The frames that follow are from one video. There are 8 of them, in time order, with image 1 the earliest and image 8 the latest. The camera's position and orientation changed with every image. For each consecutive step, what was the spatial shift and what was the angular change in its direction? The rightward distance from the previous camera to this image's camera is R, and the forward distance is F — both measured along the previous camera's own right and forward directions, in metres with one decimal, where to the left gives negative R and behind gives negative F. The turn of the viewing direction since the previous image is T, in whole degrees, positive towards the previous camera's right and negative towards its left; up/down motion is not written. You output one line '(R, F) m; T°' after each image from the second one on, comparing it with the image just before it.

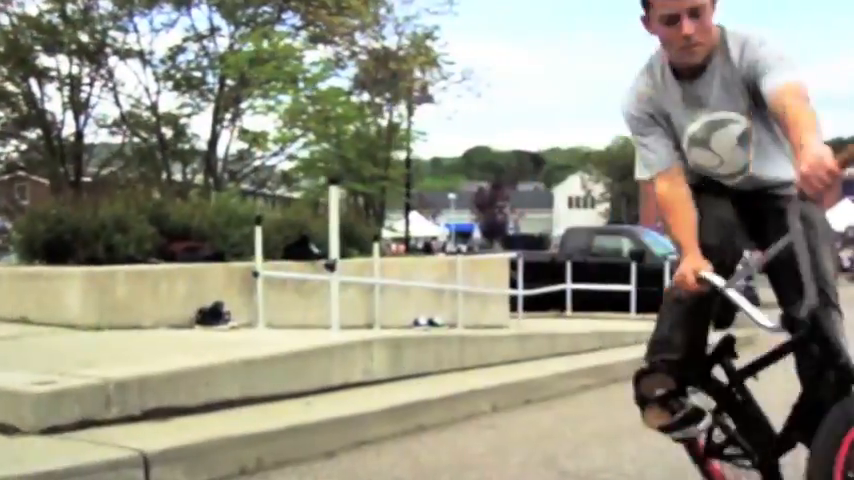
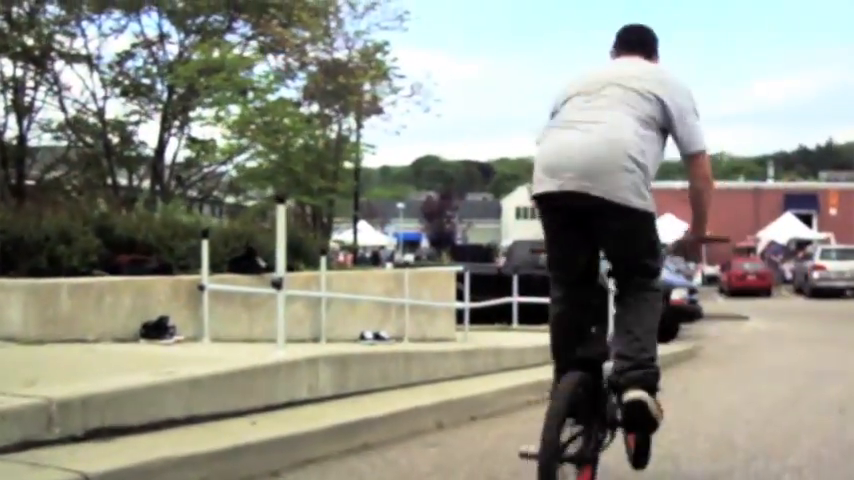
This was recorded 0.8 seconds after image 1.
(0.0, 0.0) m; +2°
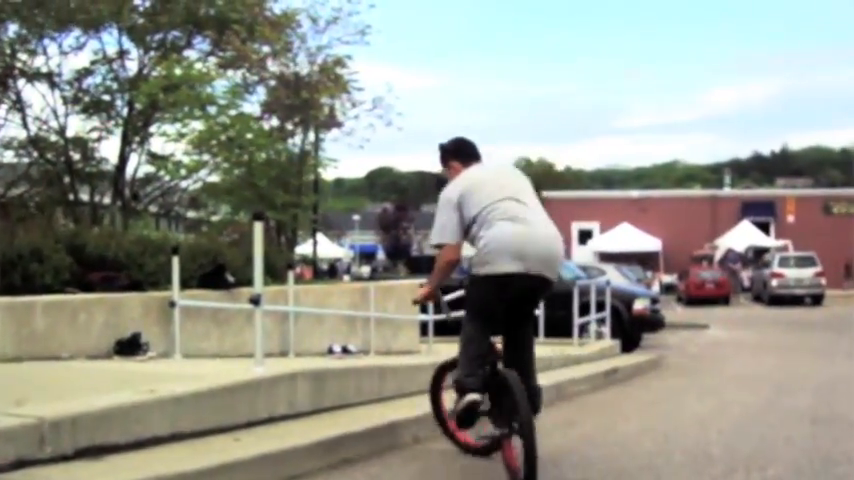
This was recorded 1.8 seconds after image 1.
(-0.1, -0.1) m; +2°
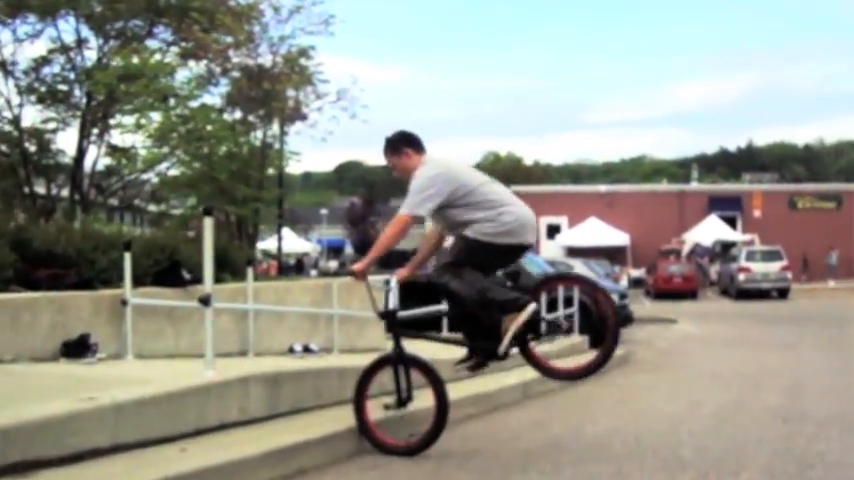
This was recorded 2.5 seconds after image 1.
(0.0, +0.3) m; +1°
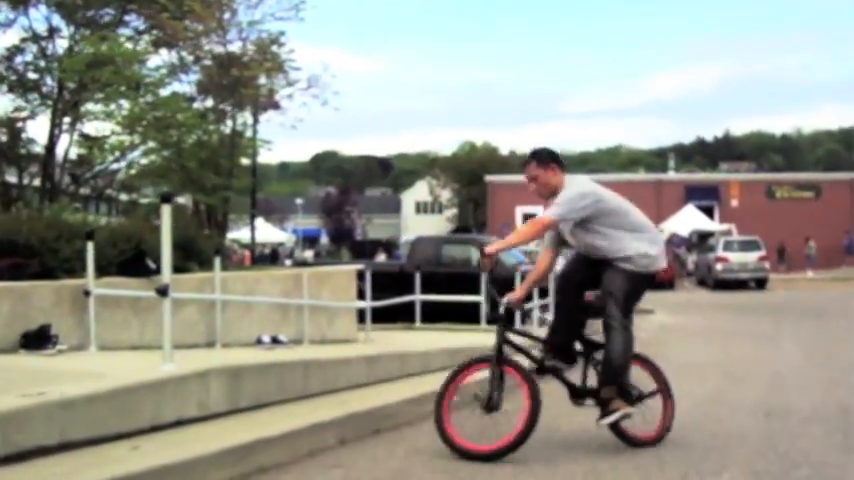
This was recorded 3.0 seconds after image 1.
(0.0, +0.2) m; +1°
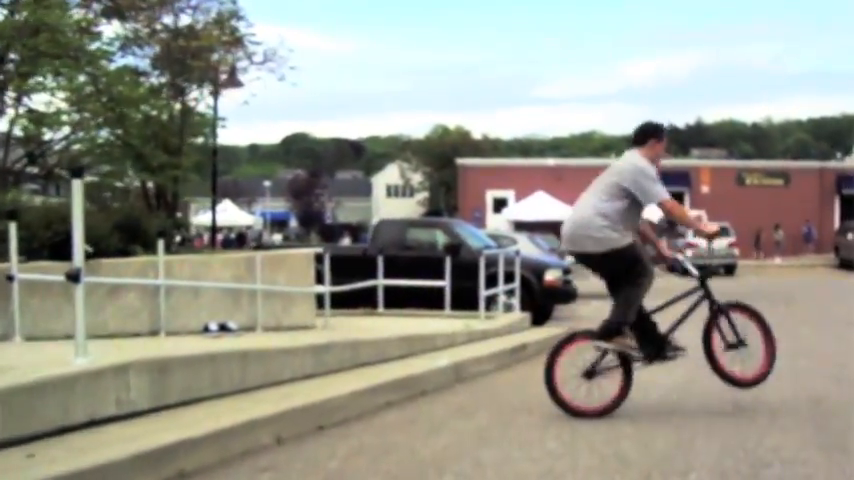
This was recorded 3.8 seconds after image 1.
(+0.1, +0.6) m; +1°
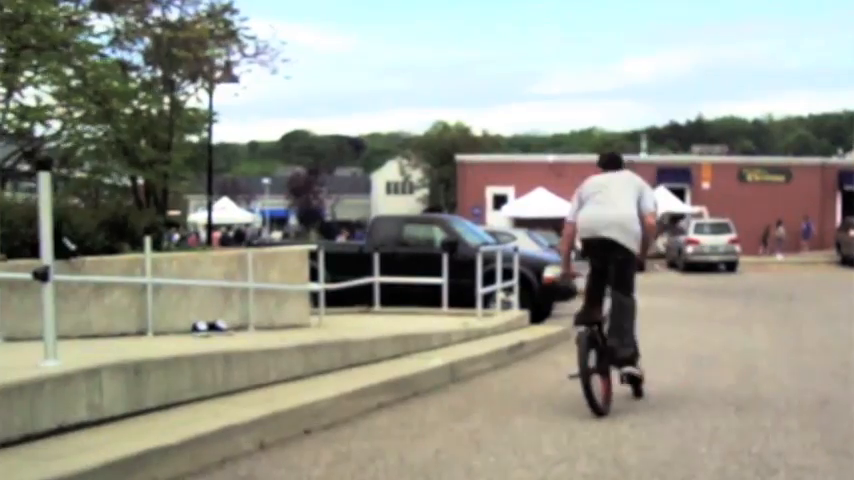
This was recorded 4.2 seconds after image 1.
(0.0, +0.3) m; 0°
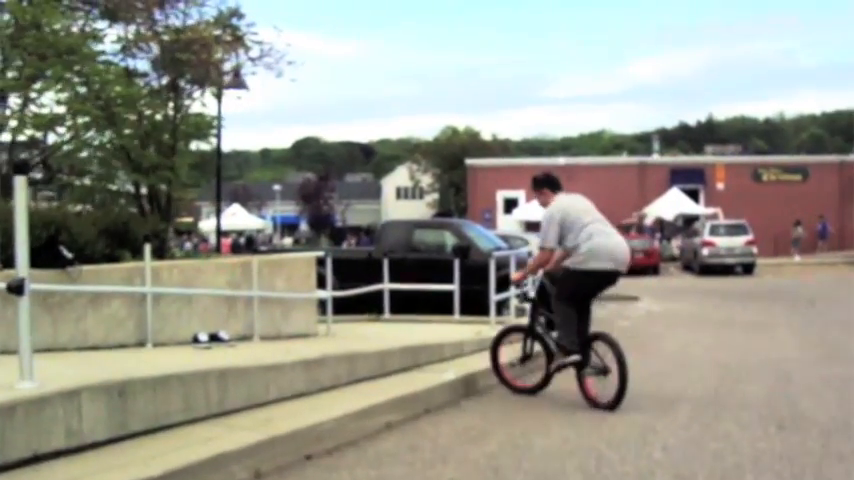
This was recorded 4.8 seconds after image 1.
(0.0, +0.5) m; 0°
